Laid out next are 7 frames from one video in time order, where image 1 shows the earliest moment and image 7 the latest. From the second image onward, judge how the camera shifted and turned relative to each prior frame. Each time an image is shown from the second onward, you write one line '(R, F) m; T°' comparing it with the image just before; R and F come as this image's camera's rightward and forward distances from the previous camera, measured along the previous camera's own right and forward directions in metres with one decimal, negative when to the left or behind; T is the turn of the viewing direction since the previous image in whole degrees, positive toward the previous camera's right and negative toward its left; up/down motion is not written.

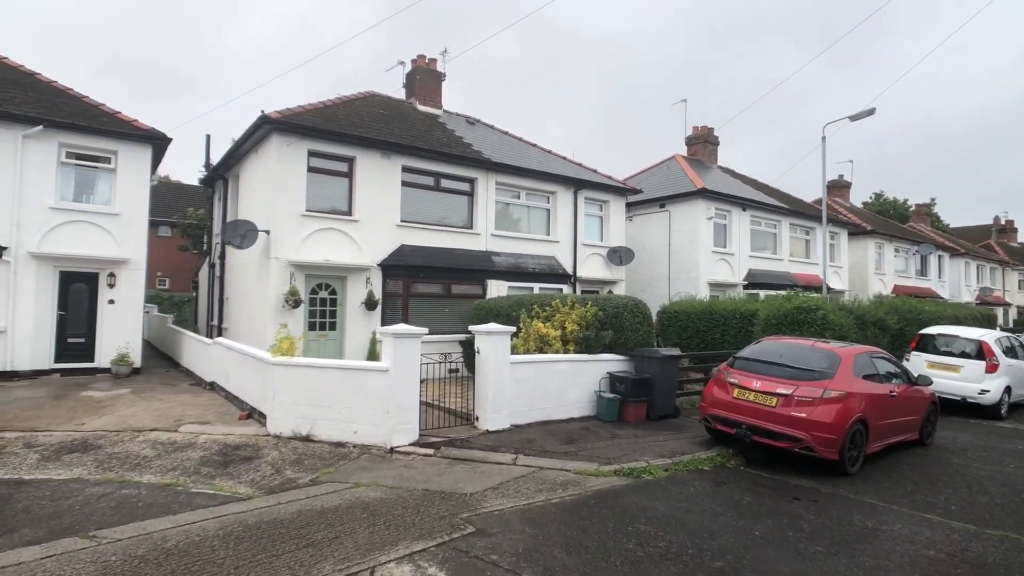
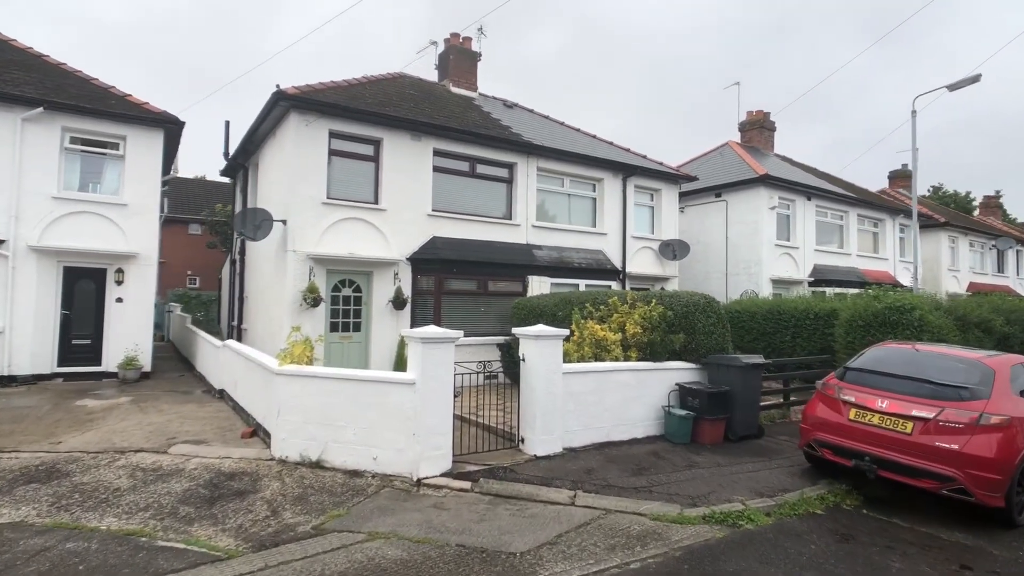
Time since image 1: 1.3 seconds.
(-0.2, +1.5) m; -3°
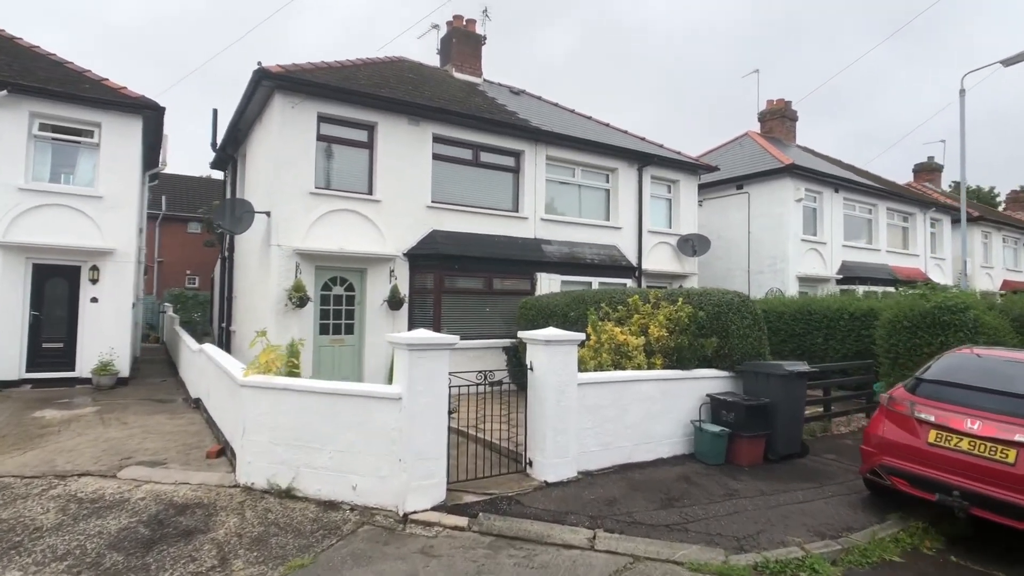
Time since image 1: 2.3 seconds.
(0.0, +1.0) m; -1°
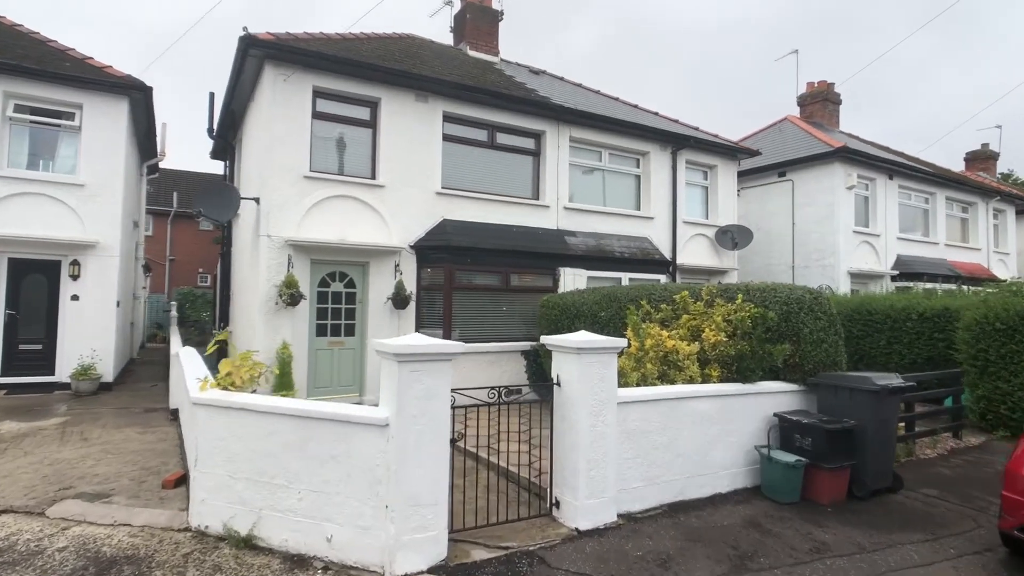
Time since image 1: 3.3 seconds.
(0.0, +1.3) m; -2°
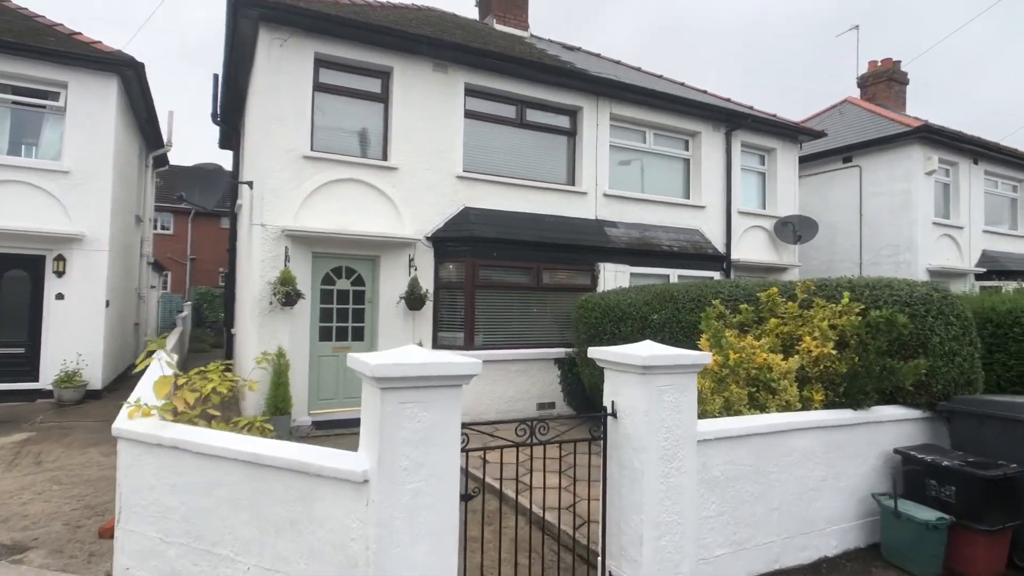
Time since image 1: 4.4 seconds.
(0.0, +1.3) m; -3°
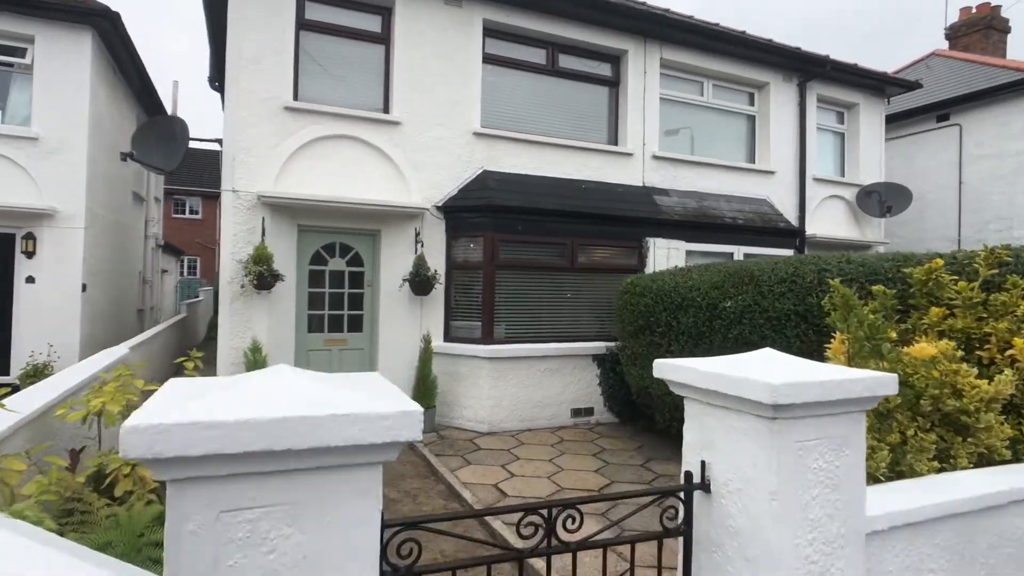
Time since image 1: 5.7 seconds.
(+0.1, +1.5) m; -4°
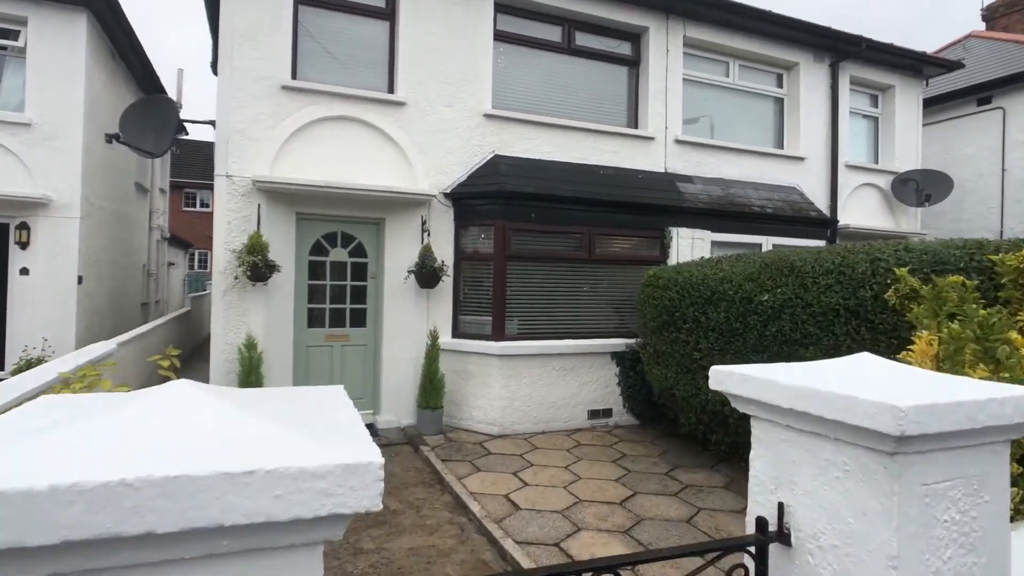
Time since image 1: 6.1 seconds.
(0.0, +0.4) m; -1°
